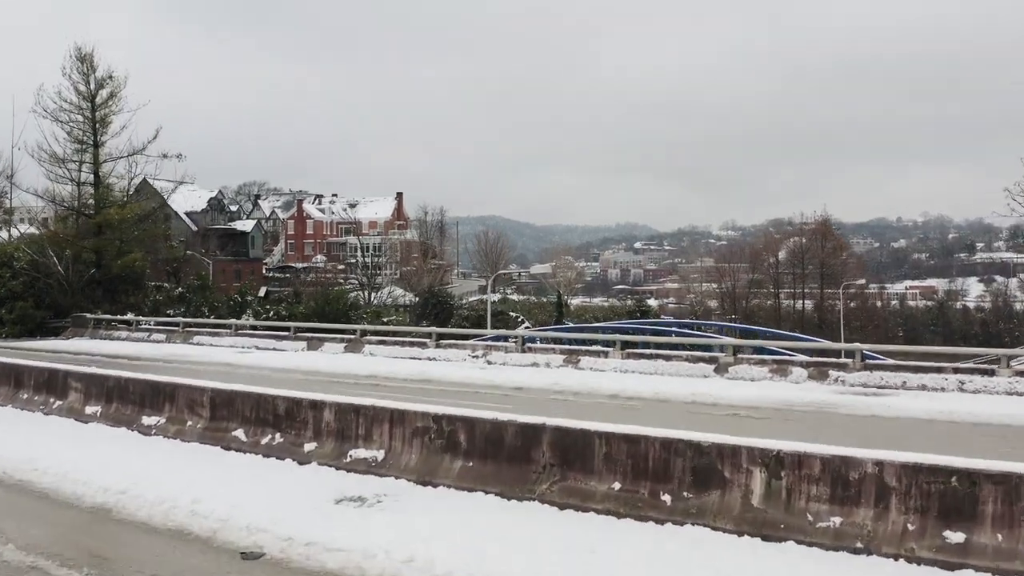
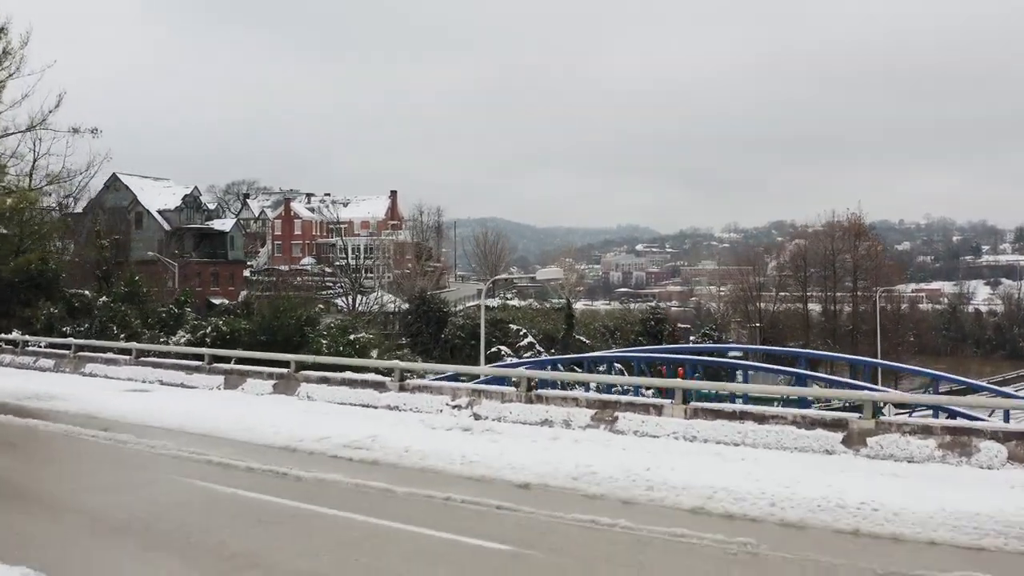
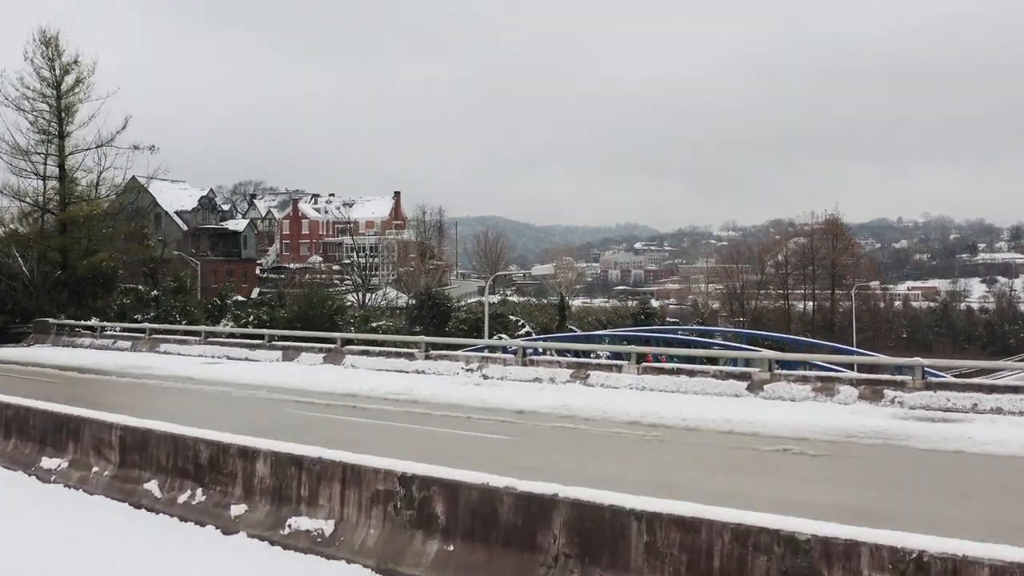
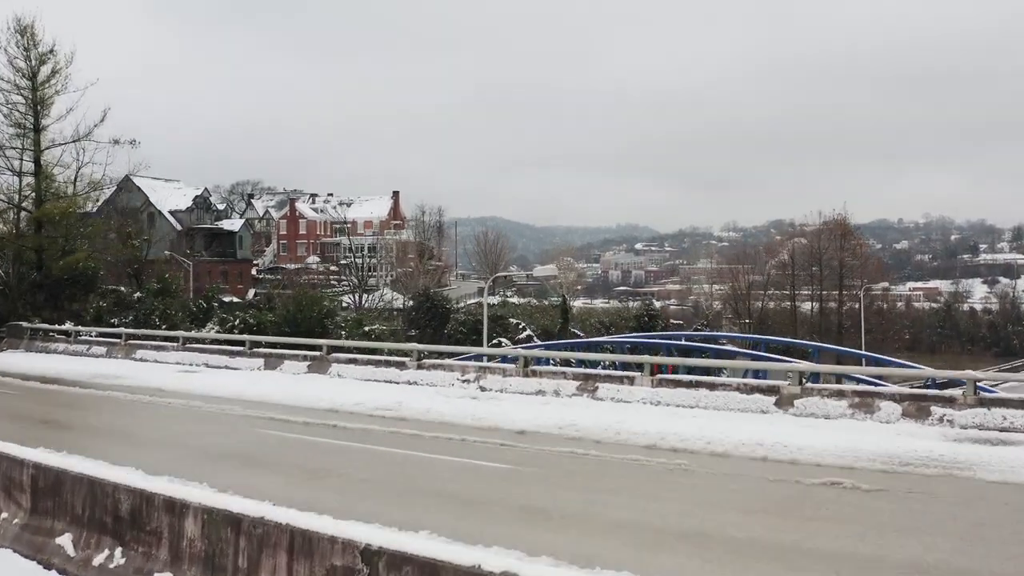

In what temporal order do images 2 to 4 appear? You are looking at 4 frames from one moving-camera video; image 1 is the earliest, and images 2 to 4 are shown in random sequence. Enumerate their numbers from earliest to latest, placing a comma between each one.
3, 4, 2
